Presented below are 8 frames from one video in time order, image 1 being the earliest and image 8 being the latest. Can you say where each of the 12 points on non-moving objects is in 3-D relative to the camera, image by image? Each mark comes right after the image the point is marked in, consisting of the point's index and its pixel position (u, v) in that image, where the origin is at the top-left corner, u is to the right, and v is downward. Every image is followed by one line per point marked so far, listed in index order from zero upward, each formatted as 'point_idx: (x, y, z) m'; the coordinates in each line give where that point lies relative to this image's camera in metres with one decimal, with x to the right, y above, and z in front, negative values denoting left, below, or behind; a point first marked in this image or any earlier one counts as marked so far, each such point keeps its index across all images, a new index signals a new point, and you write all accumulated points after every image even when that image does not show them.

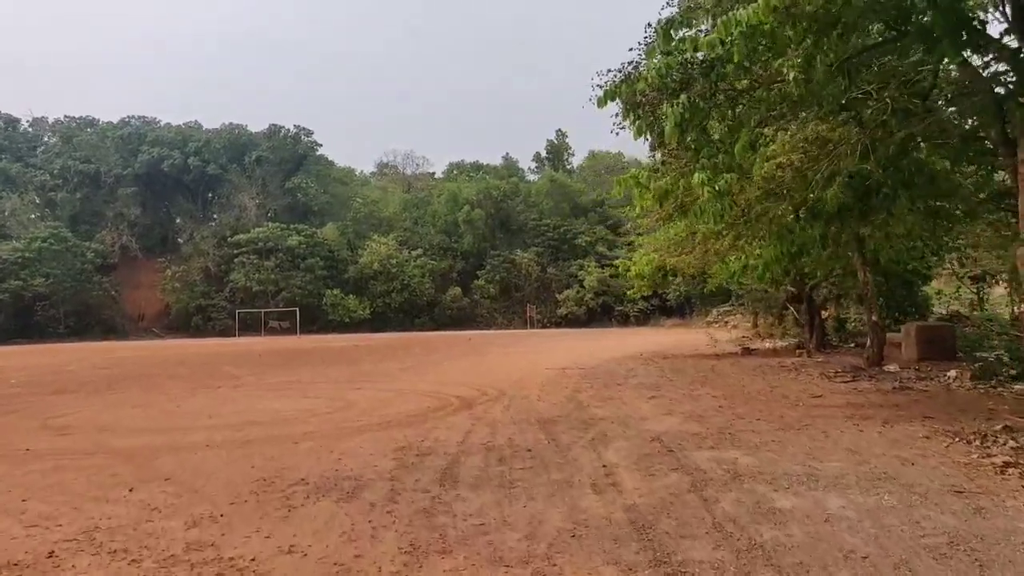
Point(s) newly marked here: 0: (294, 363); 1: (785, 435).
0: (-5.6, -1.9, +20.1) m
1: (+2.2, -1.2, +6.2) m
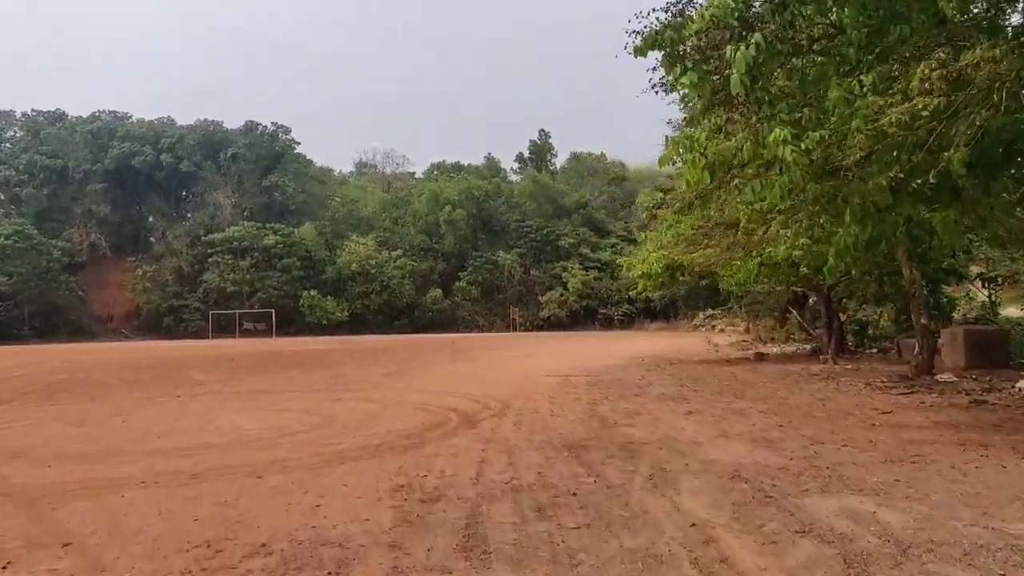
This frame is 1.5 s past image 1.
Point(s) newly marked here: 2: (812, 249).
0: (-5.8, -1.9, +18.4) m
1: (+2.5, -1.1, +4.8) m
2: (+4.1, +0.6, +10.2) m
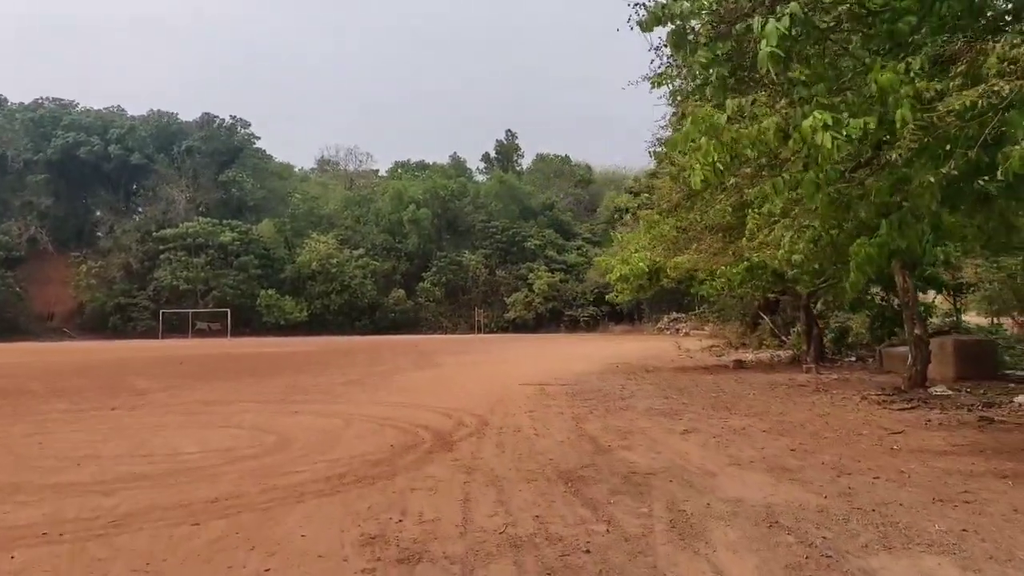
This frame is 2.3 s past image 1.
0: (-6.5, -1.9, +17.3) m
1: (+2.4, -1.2, +4.1) m
2: (+3.9, +0.5, +9.6) m
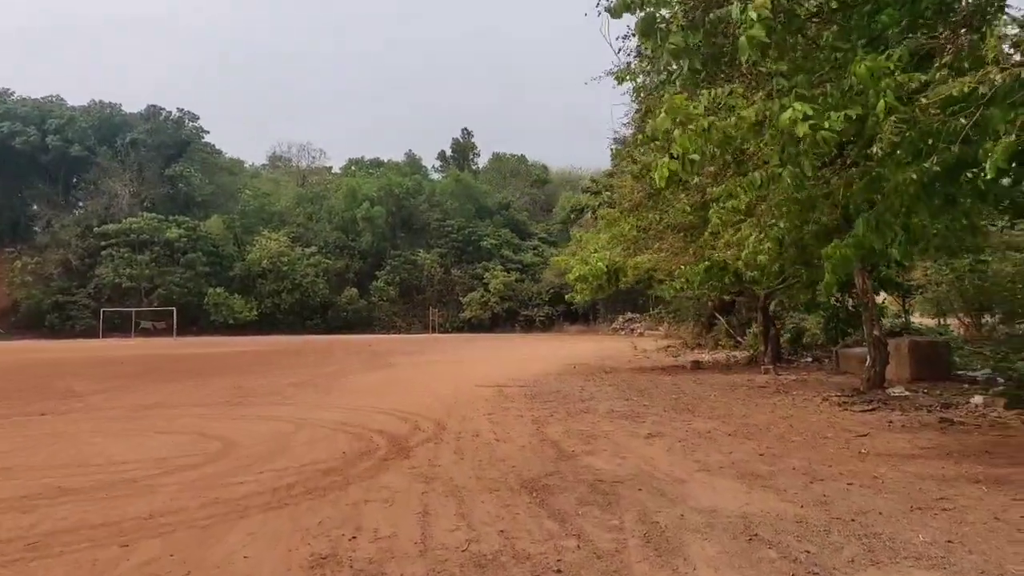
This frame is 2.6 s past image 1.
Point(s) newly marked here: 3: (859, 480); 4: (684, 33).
0: (-7.4, -1.8, +16.6) m
1: (+2.3, -1.2, +3.9) m
2: (+3.4, +0.5, +9.6) m
3: (+2.3, -1.3, +5.2) m
4: (+1.1, +1.7, +5.1) m
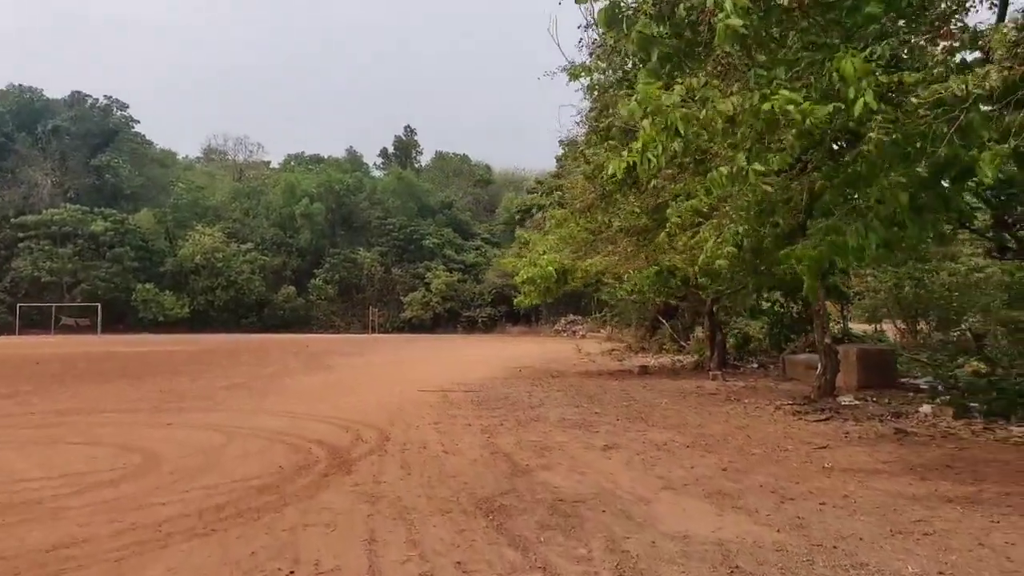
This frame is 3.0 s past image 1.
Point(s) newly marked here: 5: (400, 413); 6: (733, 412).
0: (-8.5, -1.8, +15.6) m
1: (+2.1, -1.3, +3.7) m
2: (+2.8, +0.4, +9.4) m
3: (+2.0, -1.4, +5.0) m
4: (+0.9, +1.6, +4.8) m
5: (-1.5, -1.7, +10.6) m
6: (+2.8, -1.5, +9.7) m
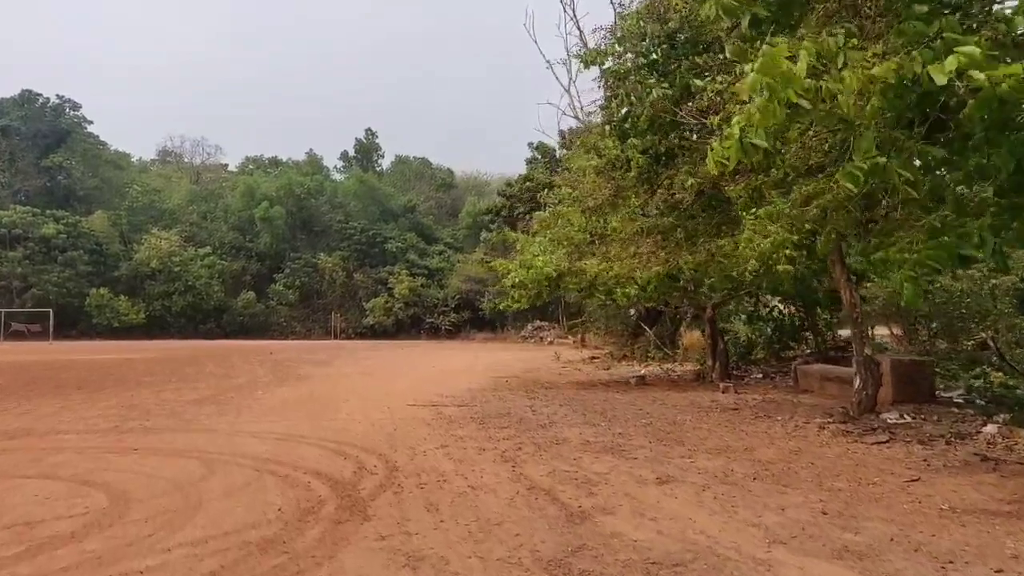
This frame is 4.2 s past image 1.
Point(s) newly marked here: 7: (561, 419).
0: (-8.6, -1.8, +14.0) m
1: (+2.5, -1.3, +2.7) m
2: (+3.0, +0.3, +8.4) m
3: (+2.5, -1.4, +4.0) m
4: (+1.3, +1.6, +3.7) m
5: (-1.4, -1.8, +9.5) m
6: (+2.9, -1.6, +8.7) m
7: (+0.7, -1.8, +10.5) m
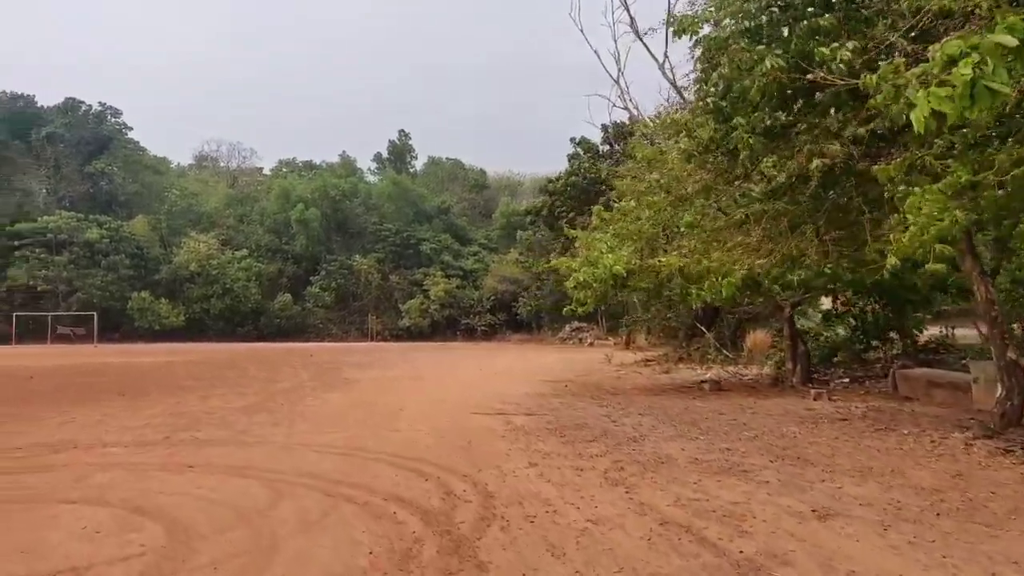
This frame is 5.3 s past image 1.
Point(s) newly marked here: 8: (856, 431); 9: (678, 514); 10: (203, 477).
0: (-7.5, -1.9, +13.3) m
1: (+3.3, -1.2, +1.6) m
2: (+3.9, +0.4, +7.3) m
3: (+3.2, -1.3, +2.8) m
4: (+2.1, +1.6, +2.7) m
5: (-0.4, -1.8, +8.5) m
6: (+3.9, -1.6, +7.6) m
7: (+1.7, -1.7, +9.5) m
8: (+3.9, -1.6, +8.8) m
9: (+1.1, -1.5, +5.3) m
10: (-2.7, -1.7, +6.8) m
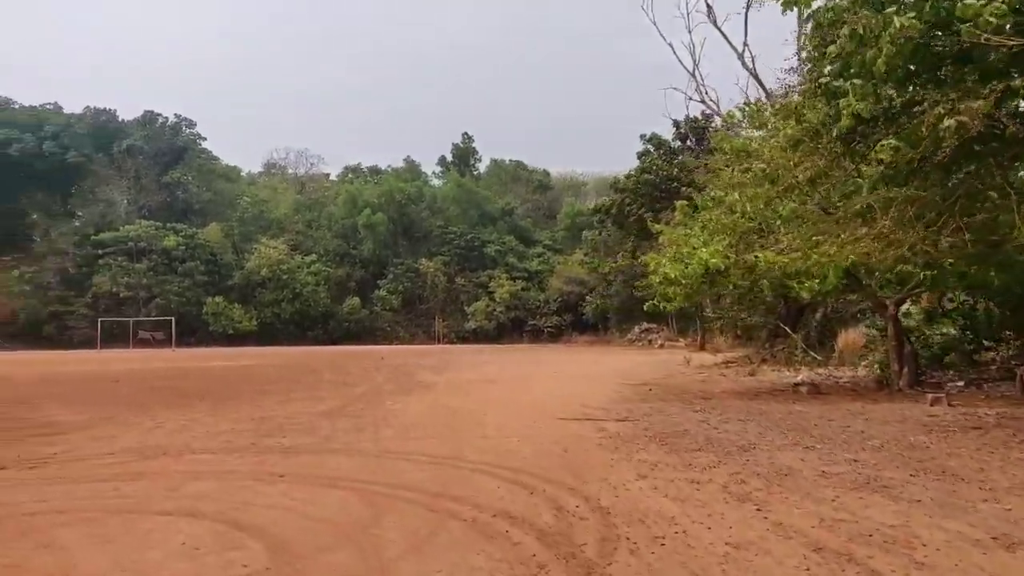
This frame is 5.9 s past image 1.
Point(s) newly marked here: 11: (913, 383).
0: (-6.0, -1.9, +13.3) m
1: (+3.7, -1.2, +0.8) m
2: (+4.8, +0.4, +6.4) m
3: (+3.8, -1.3, +2.0) m
4: (+2.6, +1.7, +2.0) m
5: (+0.6, -1.7, +7.9) m
6: (+4.8, -1.5, +6.7) m
7: (+2.8, -1.7, +8.8) m
8: (+4.9, -1.5, +7.9) m
9: (+1.9, -1.5, +4.7) m
10: (-1.8, -1.7, +6.4) m
11: (+7.1, -1.7, +13.6) m
